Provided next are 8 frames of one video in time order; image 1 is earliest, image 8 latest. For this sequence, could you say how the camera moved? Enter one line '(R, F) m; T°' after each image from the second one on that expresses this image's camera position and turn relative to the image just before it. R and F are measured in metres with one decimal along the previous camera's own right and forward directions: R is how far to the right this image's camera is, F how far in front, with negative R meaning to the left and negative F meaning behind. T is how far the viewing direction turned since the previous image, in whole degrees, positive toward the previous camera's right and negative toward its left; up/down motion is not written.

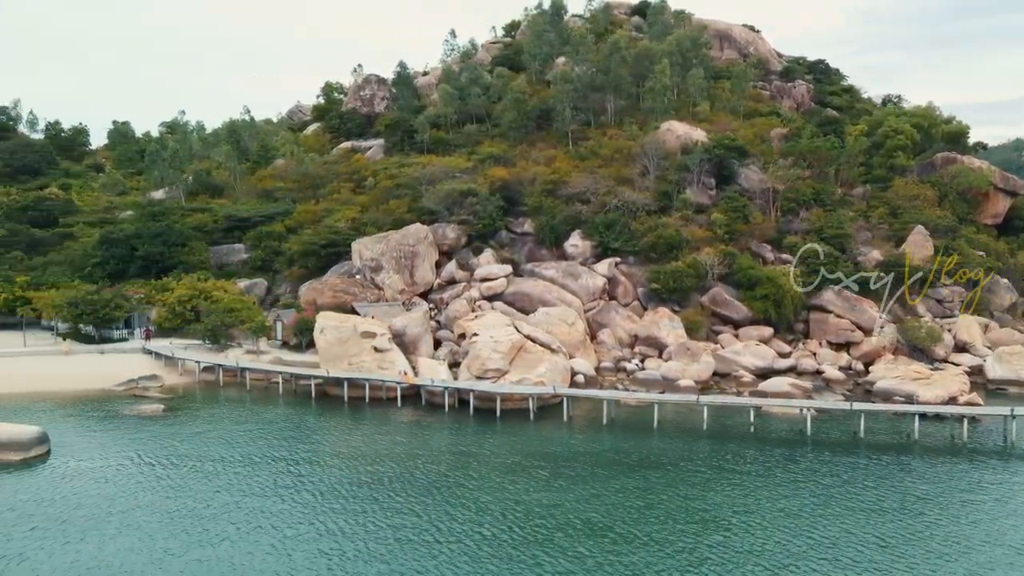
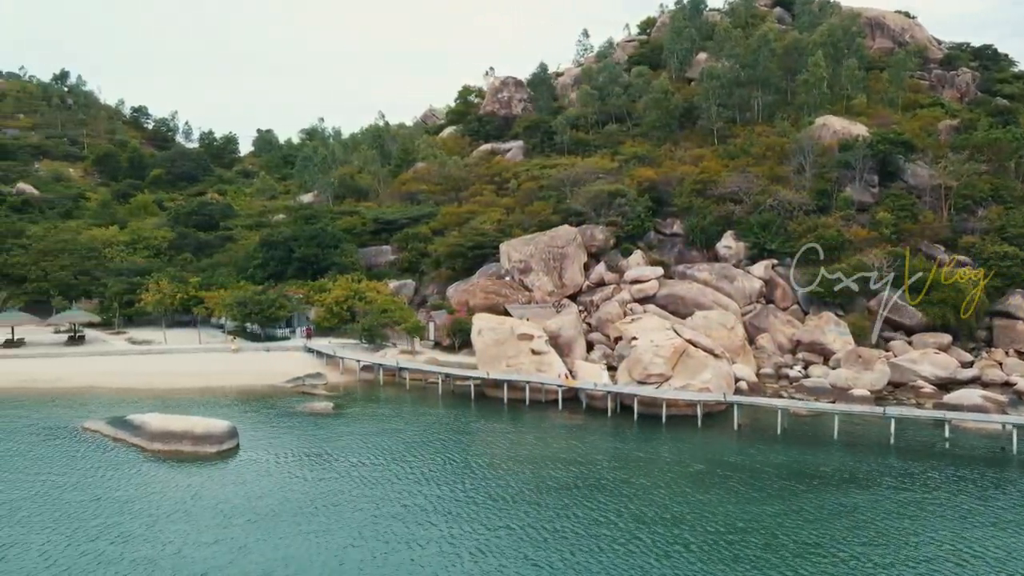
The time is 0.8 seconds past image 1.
(-1.8, +0.1) m; -8°
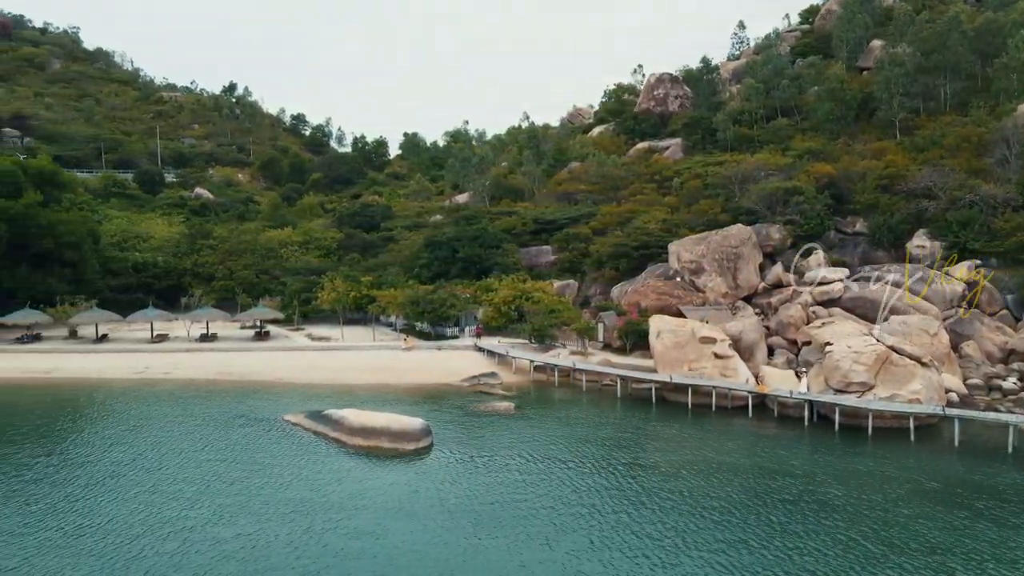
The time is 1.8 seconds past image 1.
(-2.2, +0.3) m; -9°
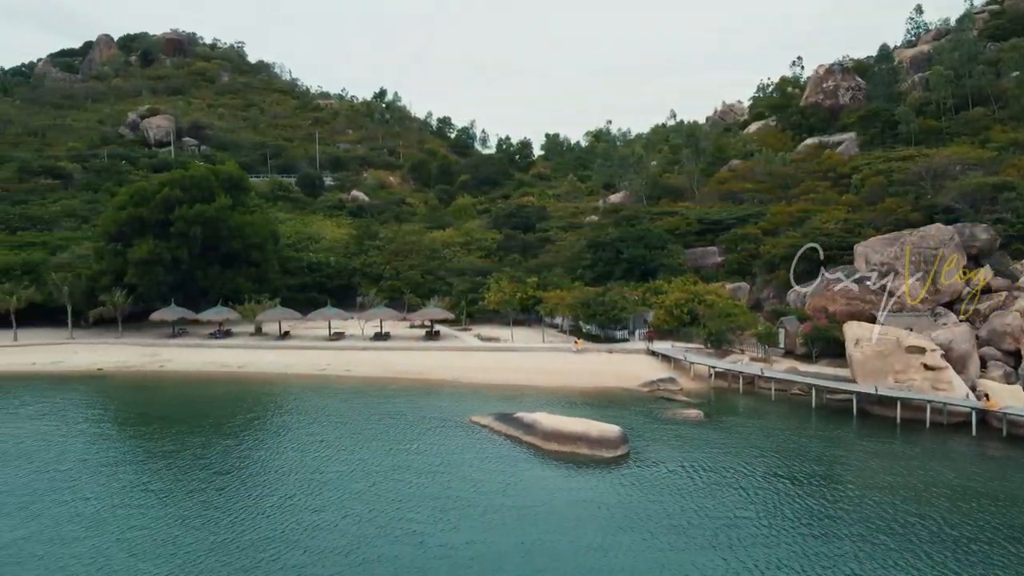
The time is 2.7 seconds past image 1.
(-2.4, +0.5) m; -9°
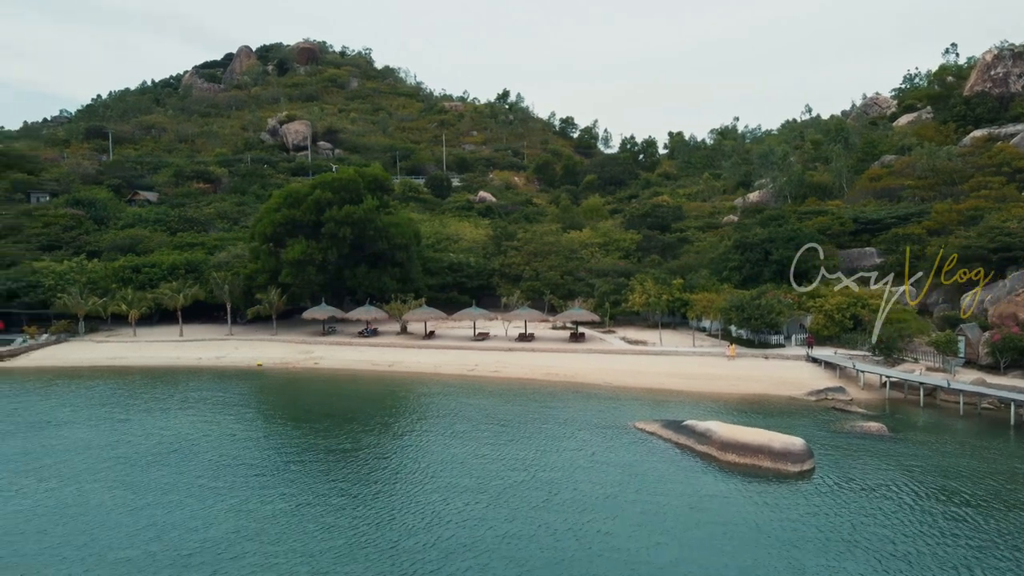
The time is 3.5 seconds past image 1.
(-2.1, +0.6) m; -8°
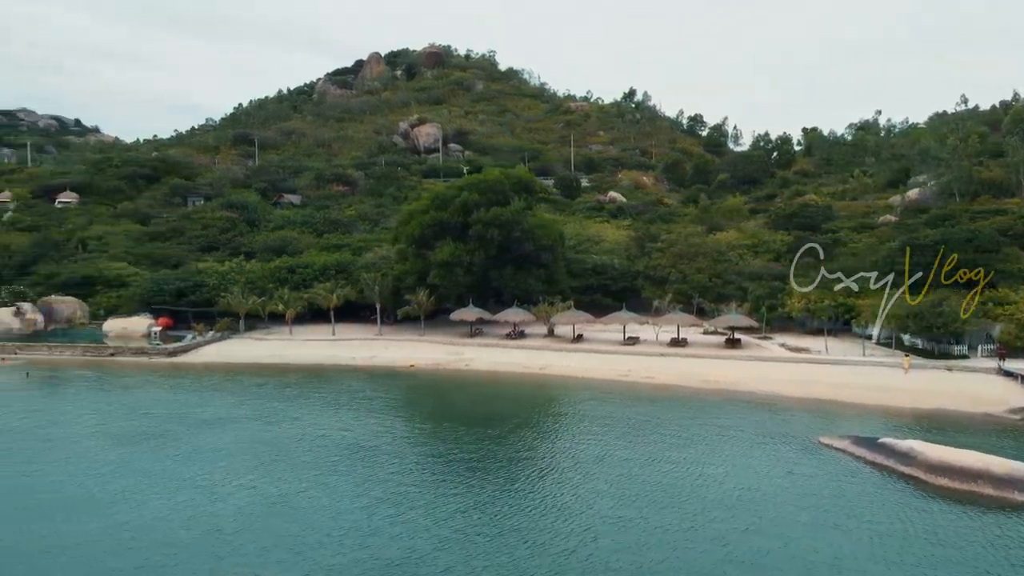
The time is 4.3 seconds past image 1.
(-2.2, +0.7) m; -8°
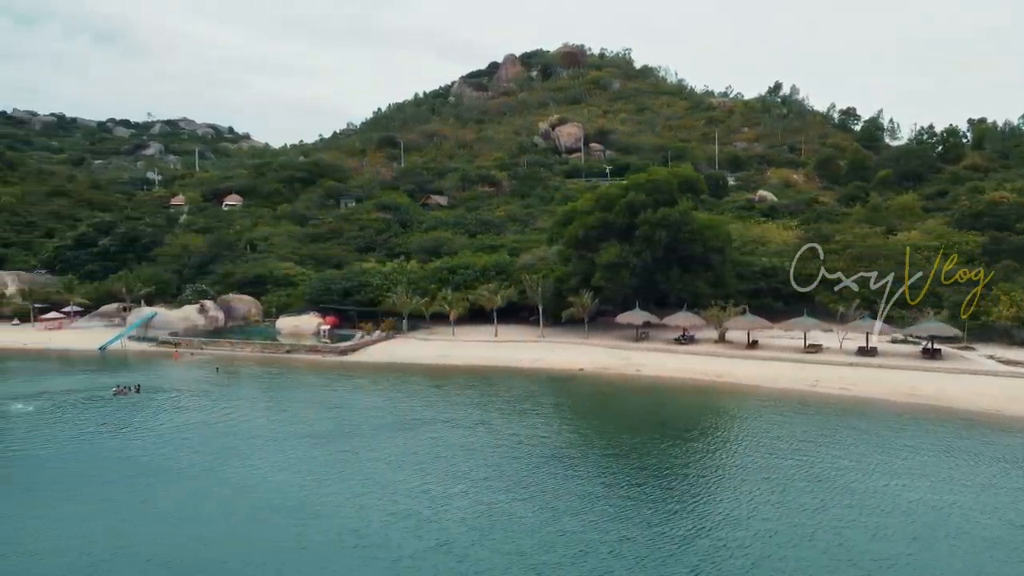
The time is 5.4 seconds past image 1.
(-2.8, +1.0) m; -9°
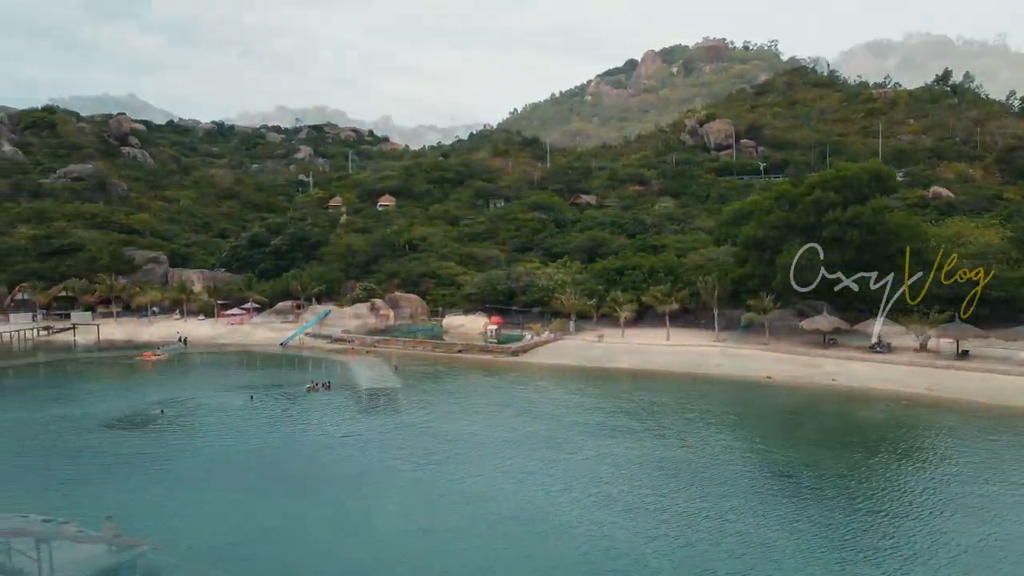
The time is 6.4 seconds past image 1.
(-3.1, +1.1) m; -9°
